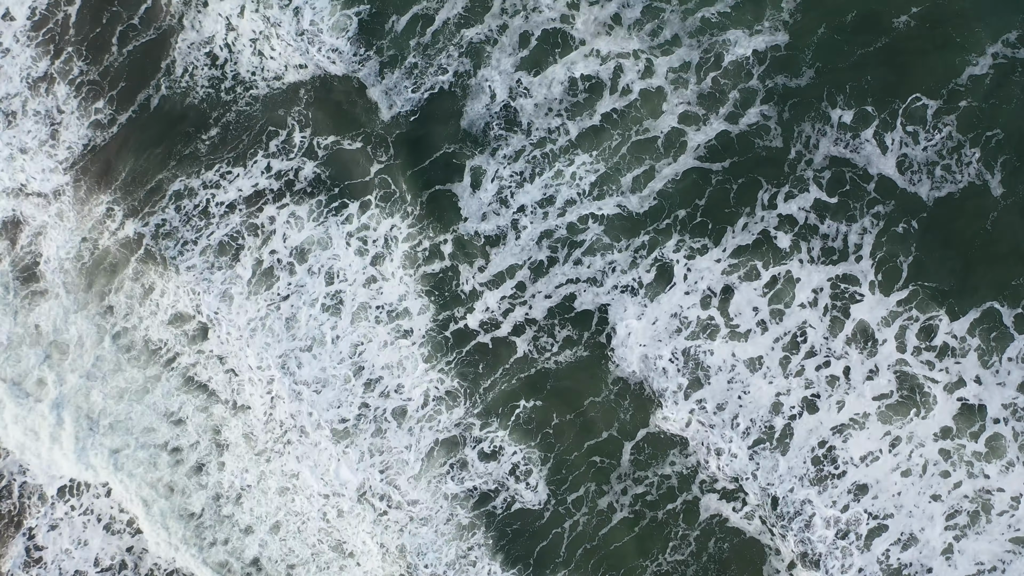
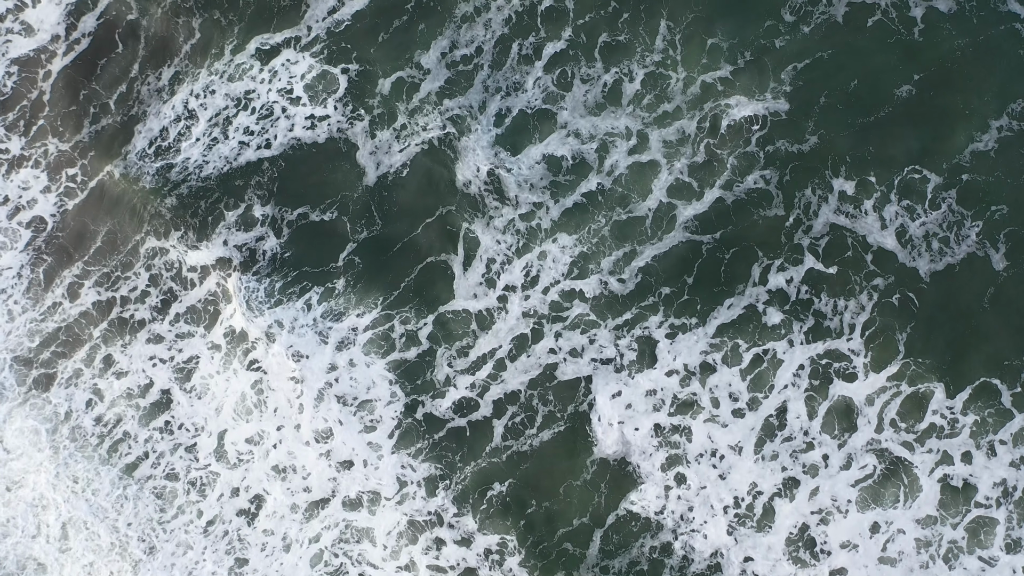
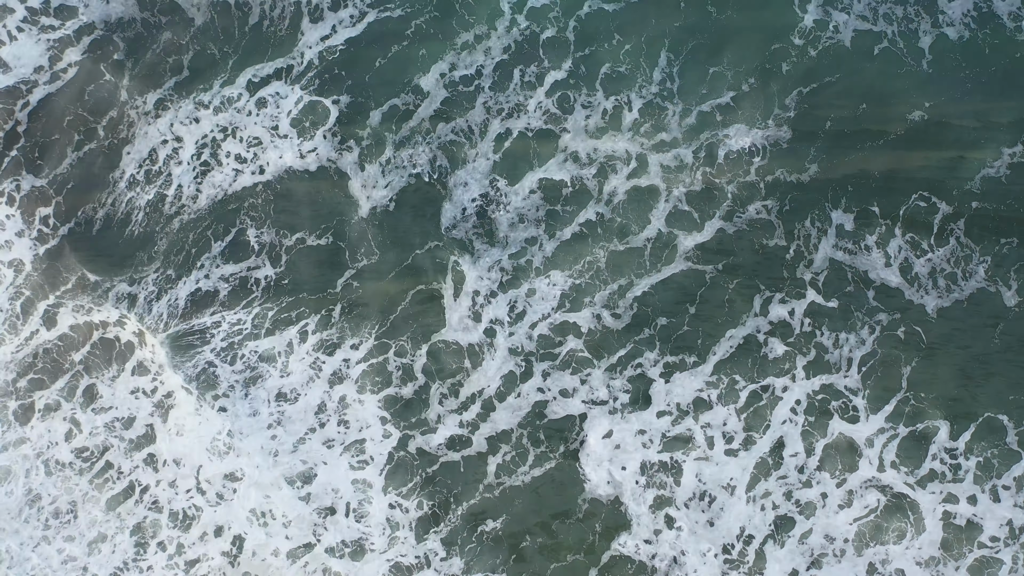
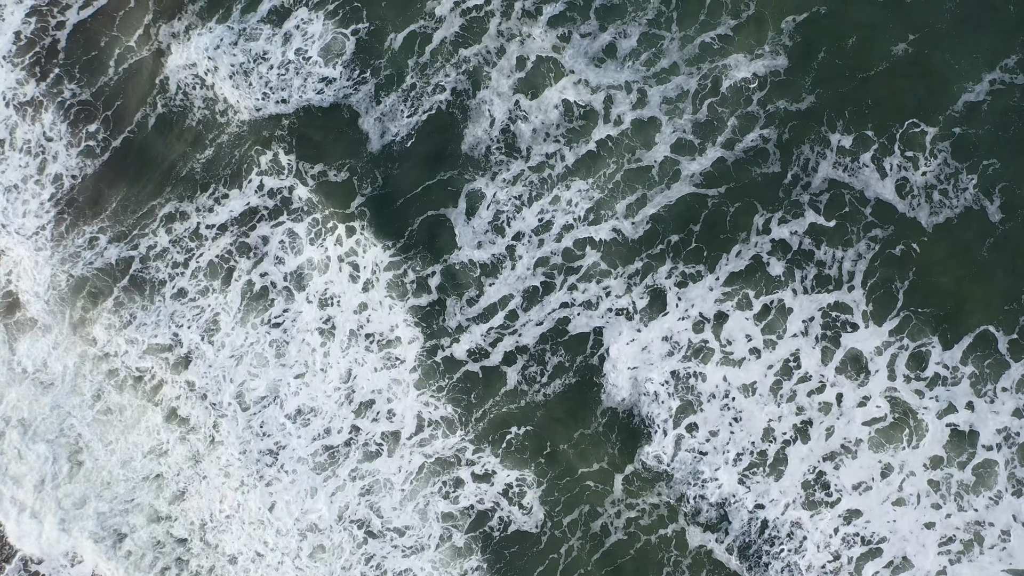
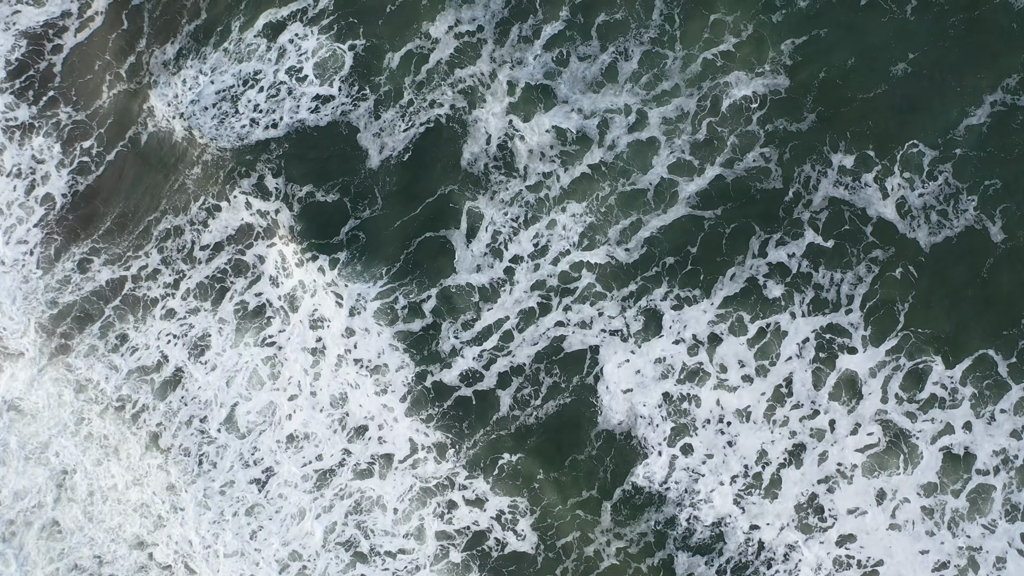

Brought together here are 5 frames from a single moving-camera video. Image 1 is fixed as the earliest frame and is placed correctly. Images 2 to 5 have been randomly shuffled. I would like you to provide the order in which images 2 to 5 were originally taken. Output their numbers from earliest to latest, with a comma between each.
4, 5, 2, 3
